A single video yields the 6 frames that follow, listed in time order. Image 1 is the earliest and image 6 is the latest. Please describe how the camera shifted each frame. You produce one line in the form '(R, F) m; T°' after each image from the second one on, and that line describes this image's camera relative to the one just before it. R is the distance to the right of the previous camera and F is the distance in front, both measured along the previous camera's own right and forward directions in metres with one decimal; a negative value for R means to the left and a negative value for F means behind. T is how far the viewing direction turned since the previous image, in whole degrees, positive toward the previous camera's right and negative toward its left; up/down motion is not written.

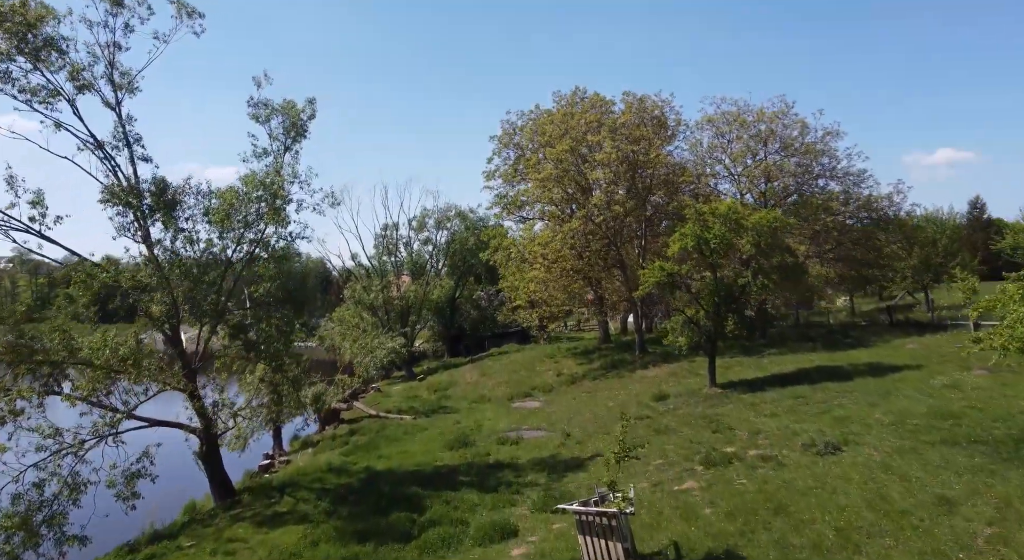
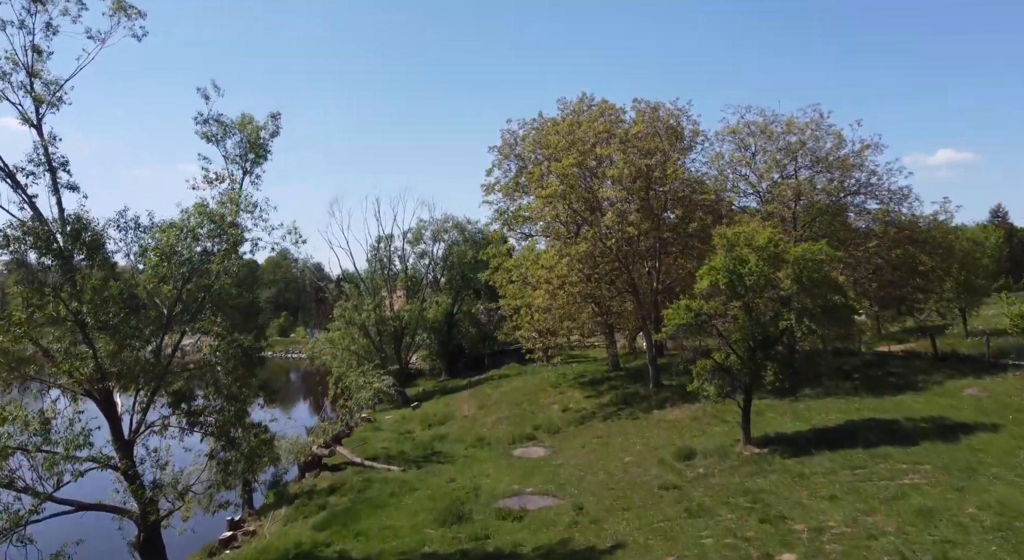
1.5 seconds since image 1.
(0.0, +3.4) m; 0°
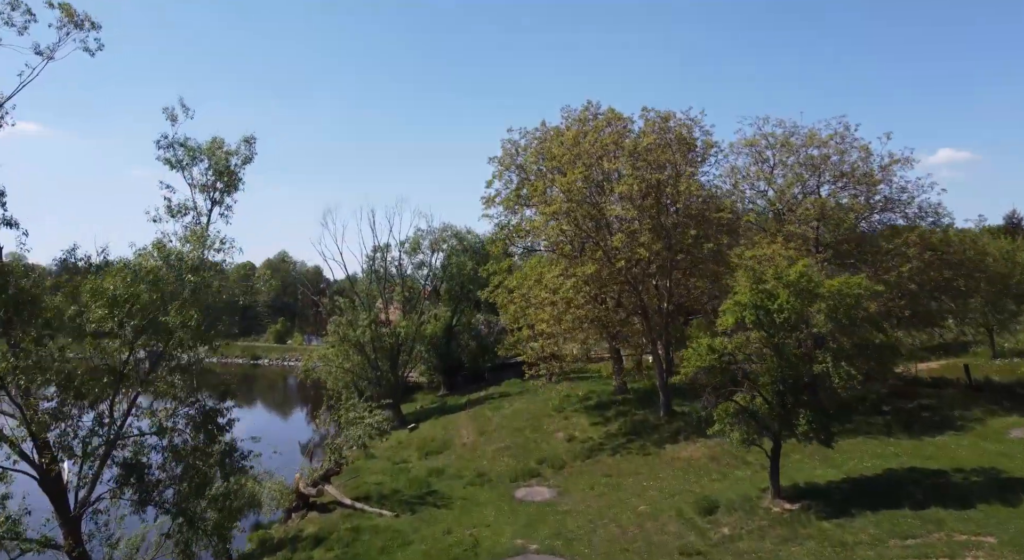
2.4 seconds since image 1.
(-0.1, +2.1) m; 0°
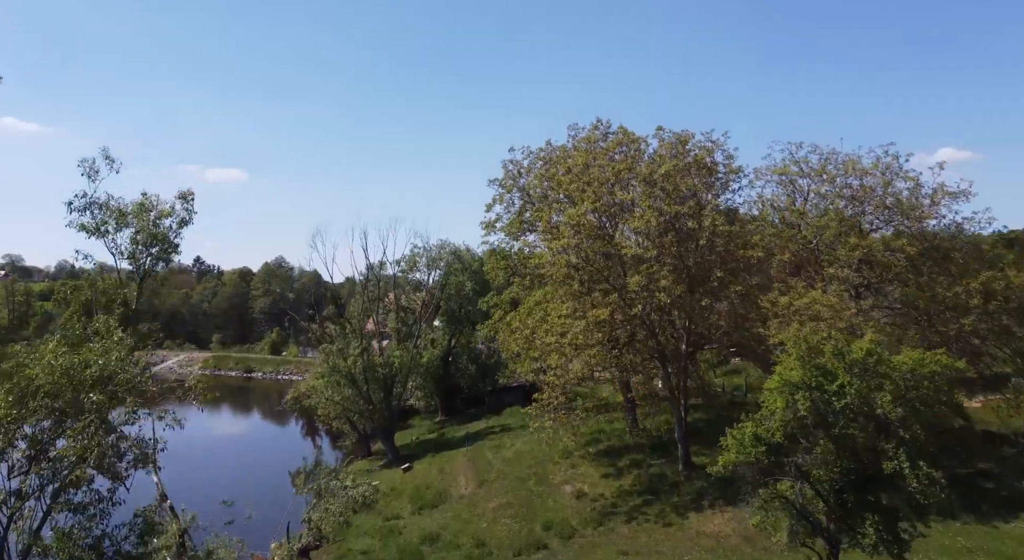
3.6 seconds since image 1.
(-0.1, +3.2) m; 0°
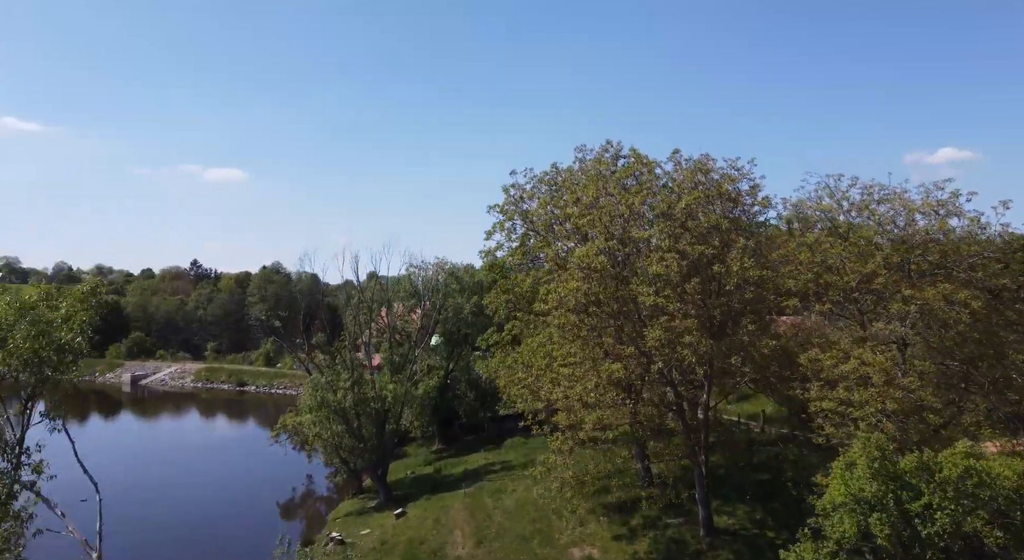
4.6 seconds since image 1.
(-0.1, +3.0) m; 0°
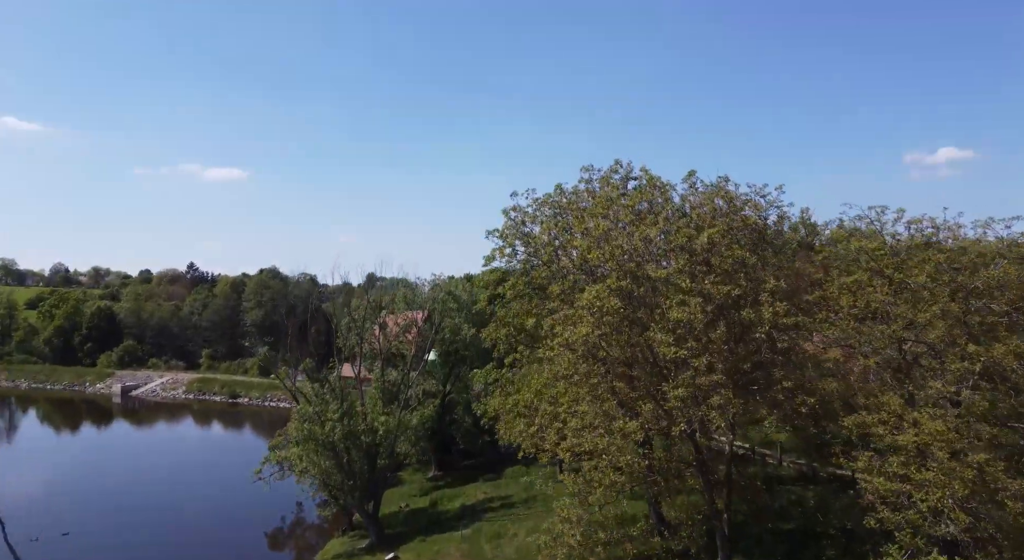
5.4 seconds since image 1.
(0.0, +2.7) m; 0°
